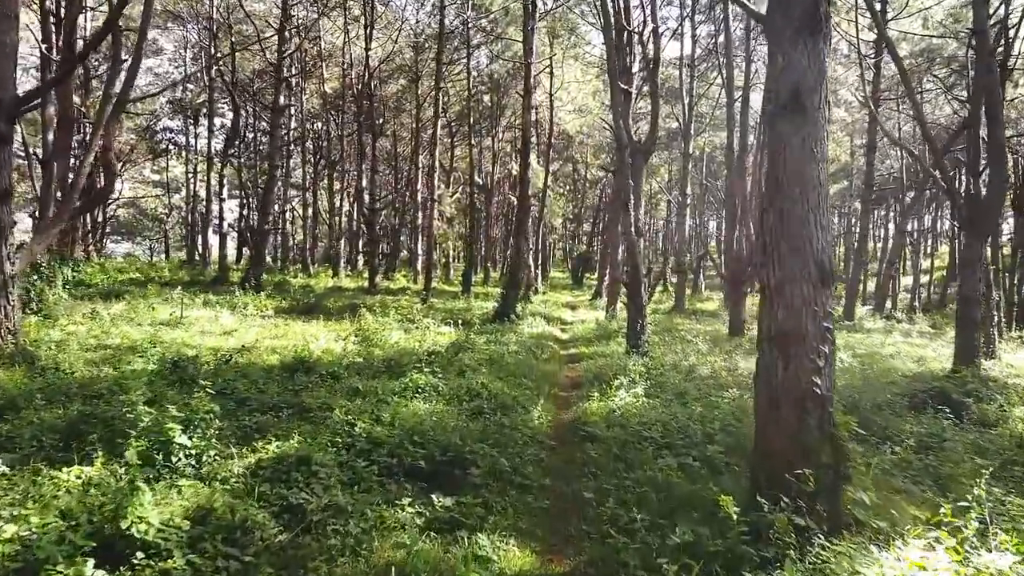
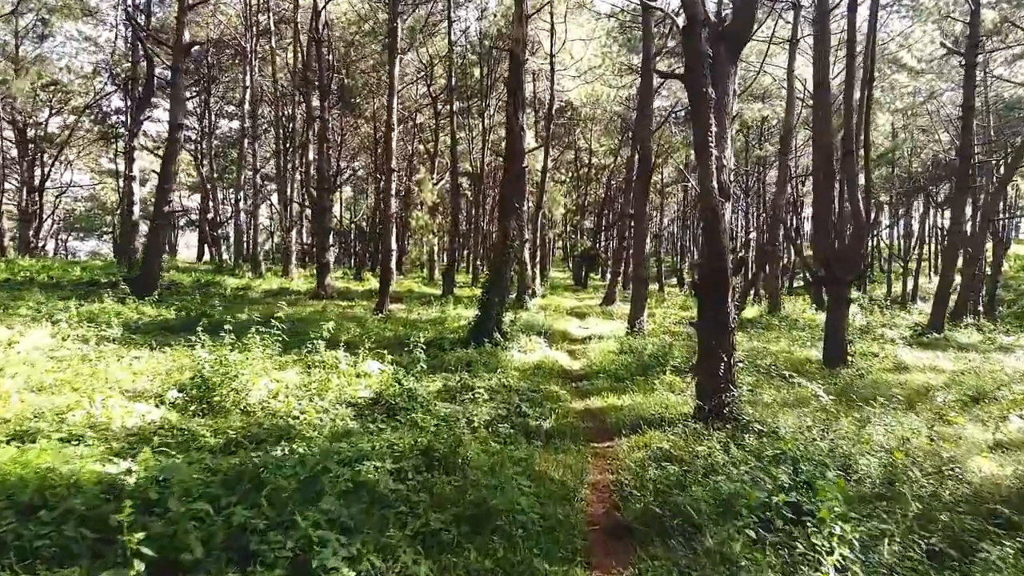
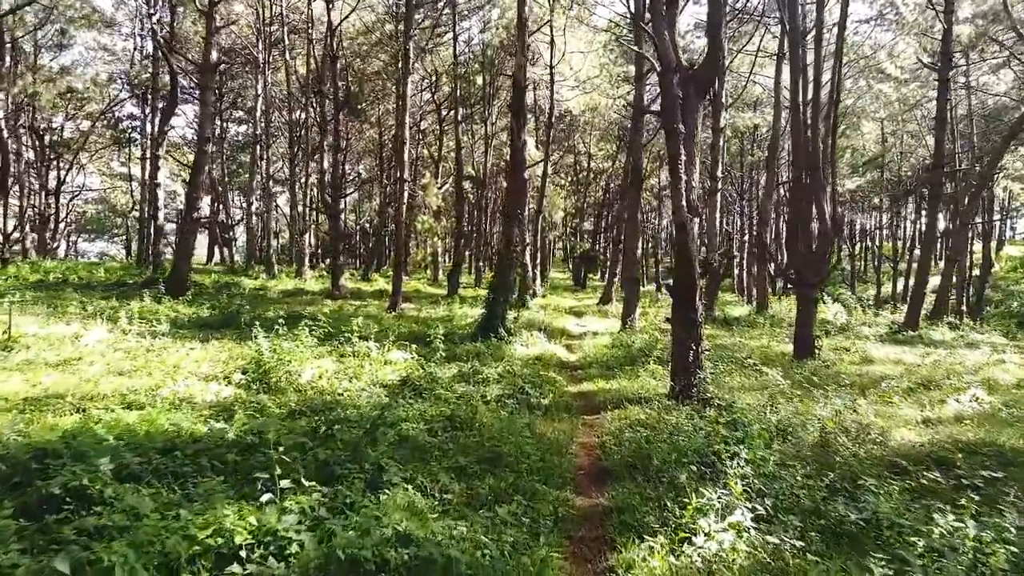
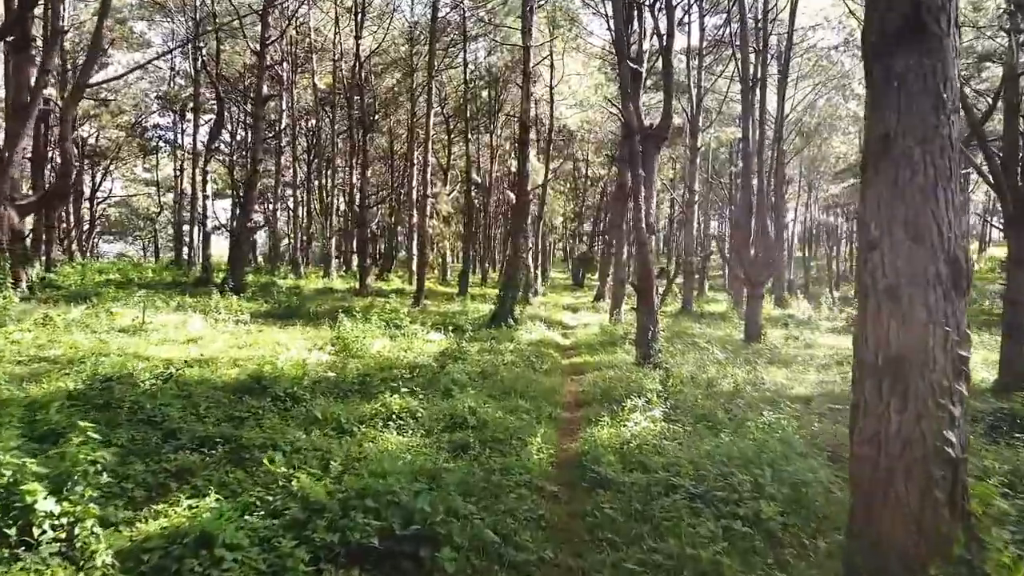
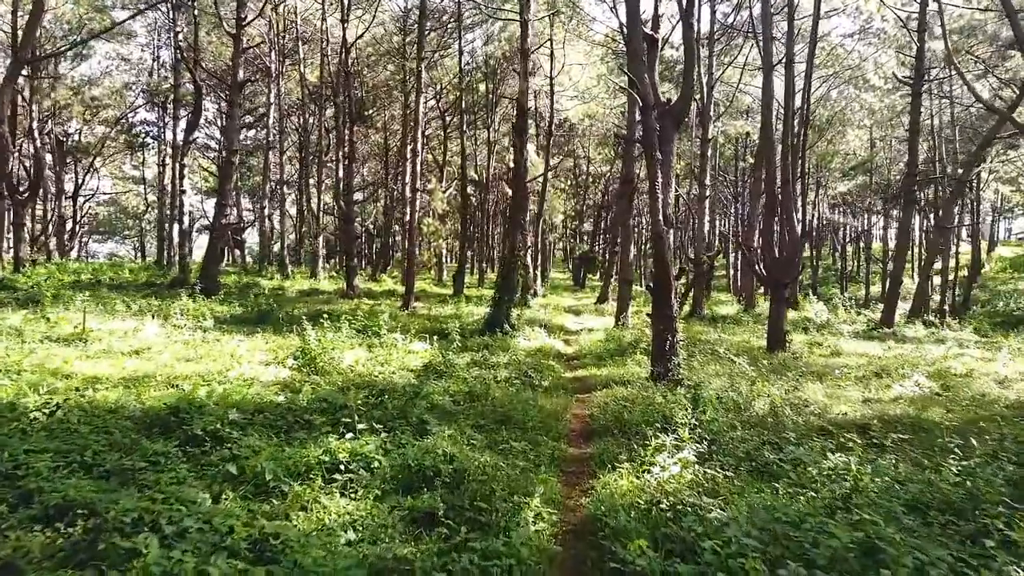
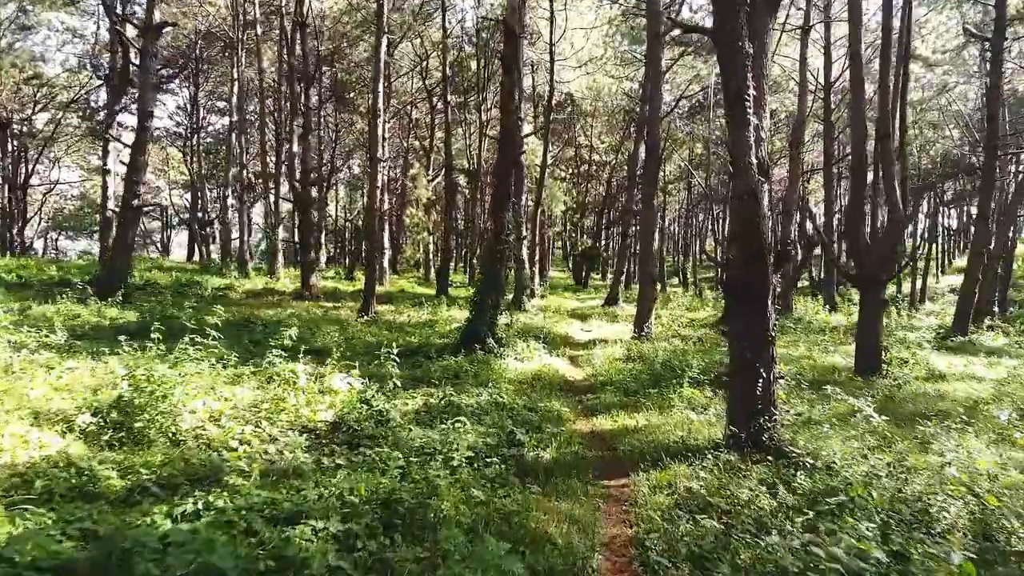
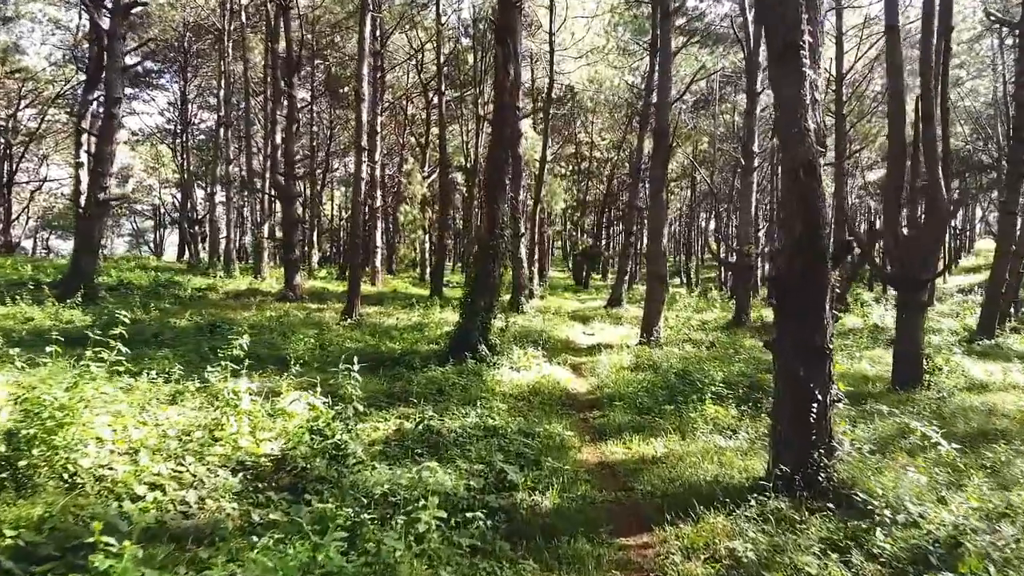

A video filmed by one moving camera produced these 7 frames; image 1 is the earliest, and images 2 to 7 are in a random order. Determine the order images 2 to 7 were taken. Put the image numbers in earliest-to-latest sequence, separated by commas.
4, 5, 3, 2, 6, 7
